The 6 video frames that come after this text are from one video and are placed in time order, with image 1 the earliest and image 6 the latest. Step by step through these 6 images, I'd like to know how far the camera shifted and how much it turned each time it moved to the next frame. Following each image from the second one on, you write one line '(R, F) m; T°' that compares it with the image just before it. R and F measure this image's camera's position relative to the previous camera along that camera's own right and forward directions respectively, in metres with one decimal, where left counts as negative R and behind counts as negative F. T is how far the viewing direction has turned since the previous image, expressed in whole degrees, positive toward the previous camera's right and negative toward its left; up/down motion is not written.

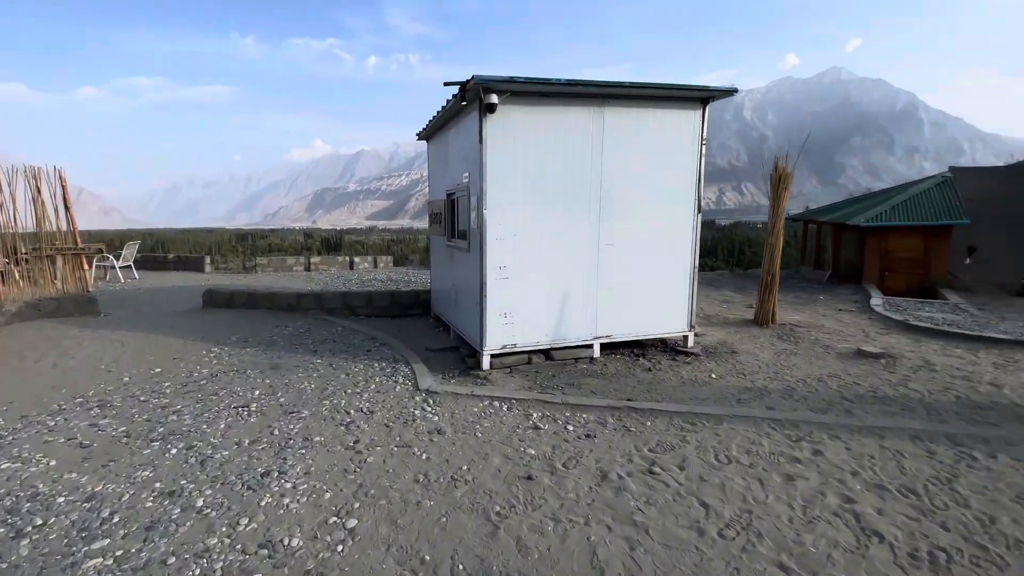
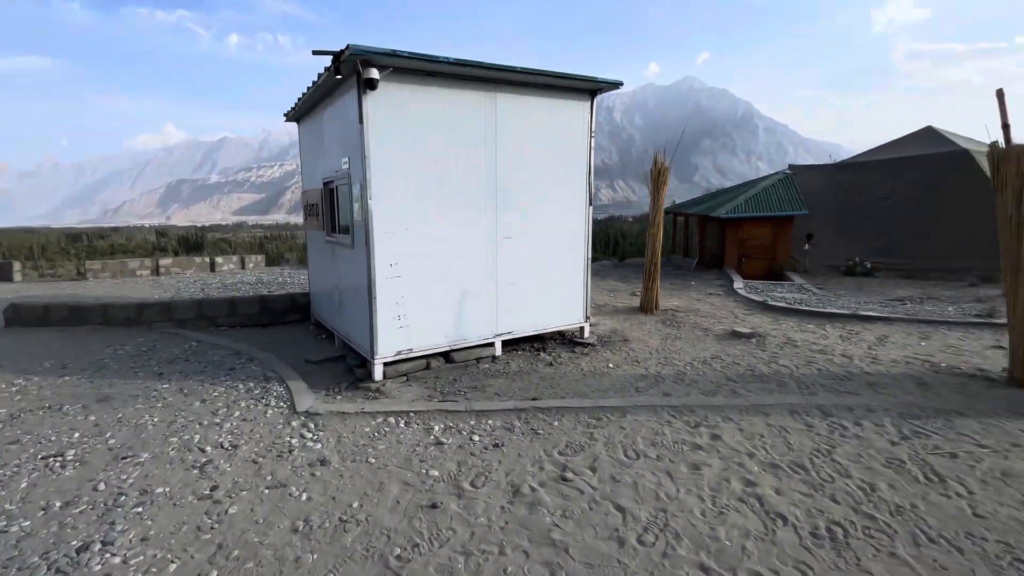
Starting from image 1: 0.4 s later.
(0.0, +0.3) m; +13°
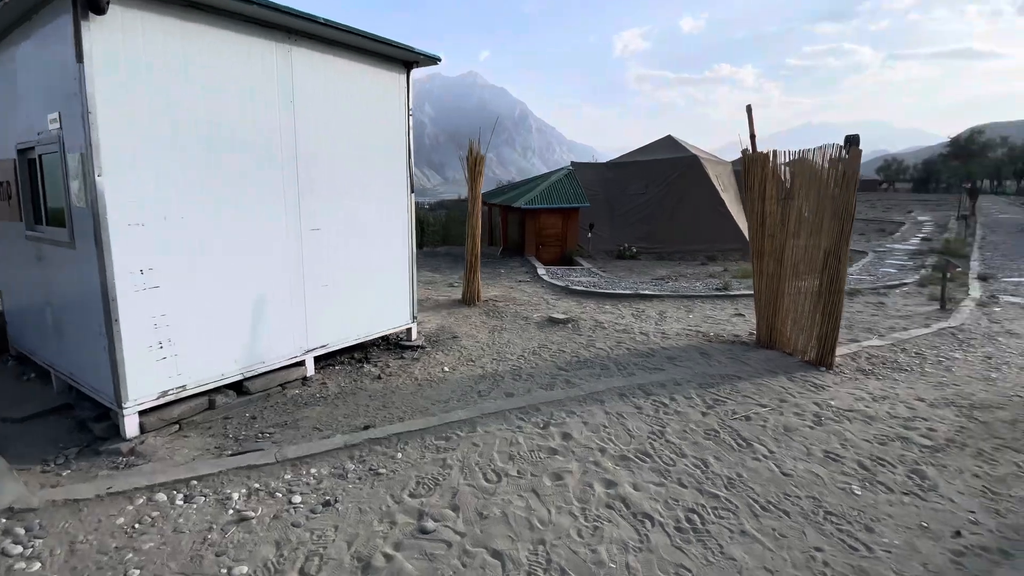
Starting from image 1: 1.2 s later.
(-0.2, +0.6) m; +24°
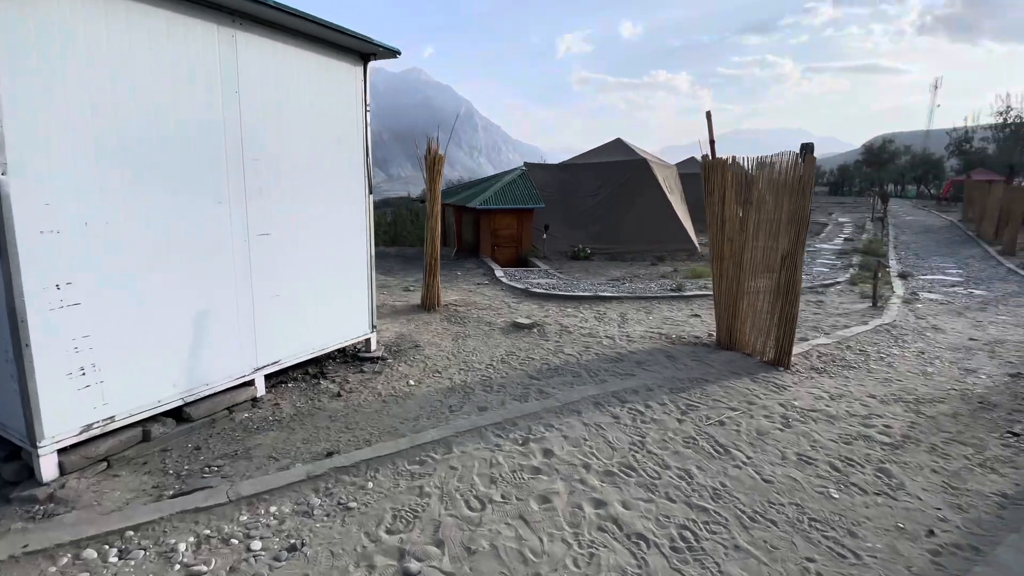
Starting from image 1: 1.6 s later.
(-0.2, +0.2) m; +6°
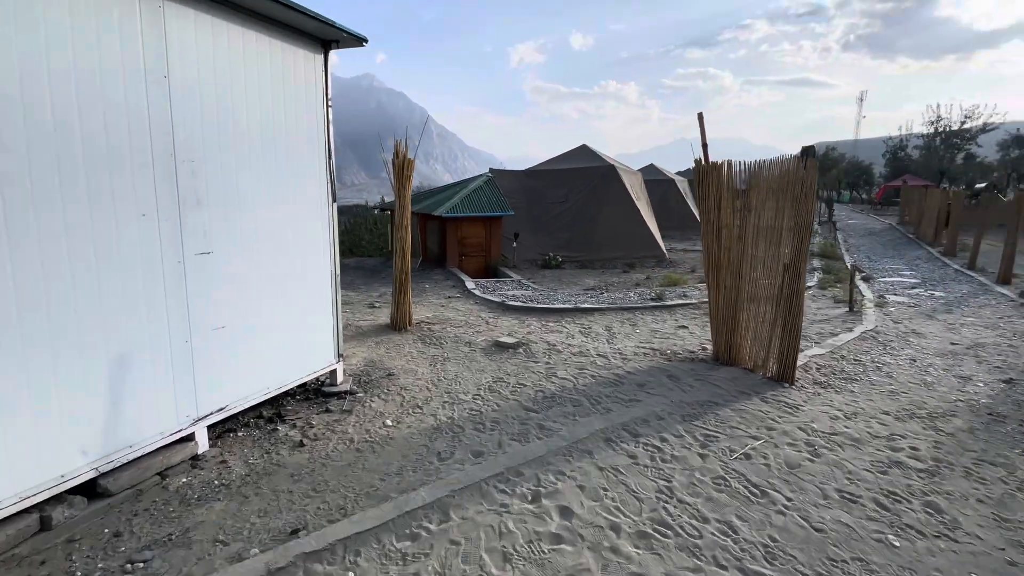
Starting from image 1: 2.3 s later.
(-0.3, +0.5) m; +5°
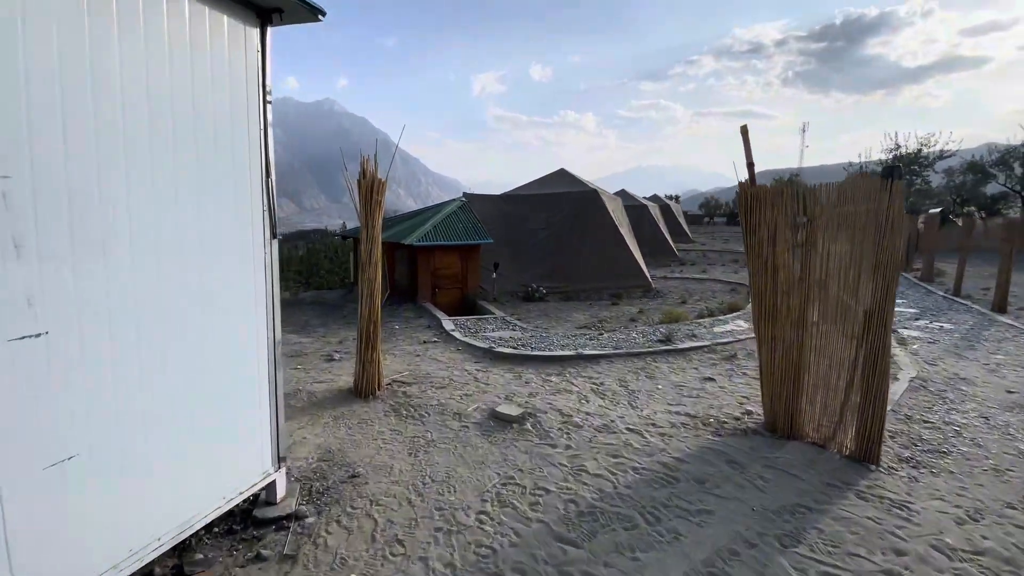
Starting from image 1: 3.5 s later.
(-0.3, +1.2) m; +4°
